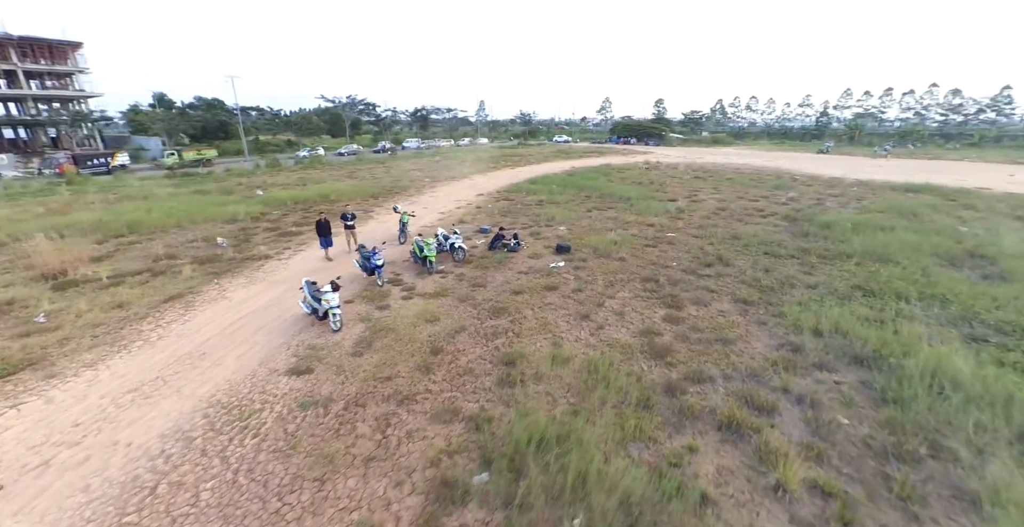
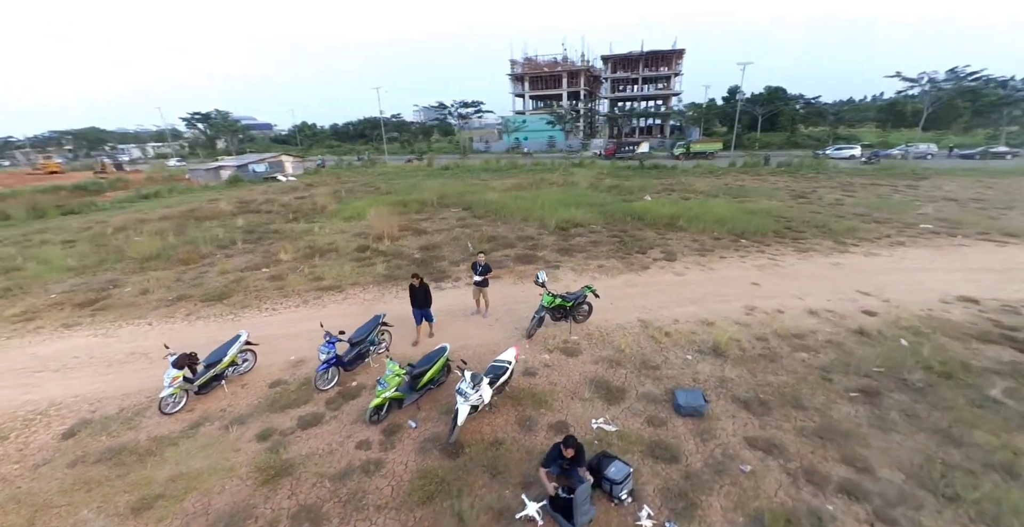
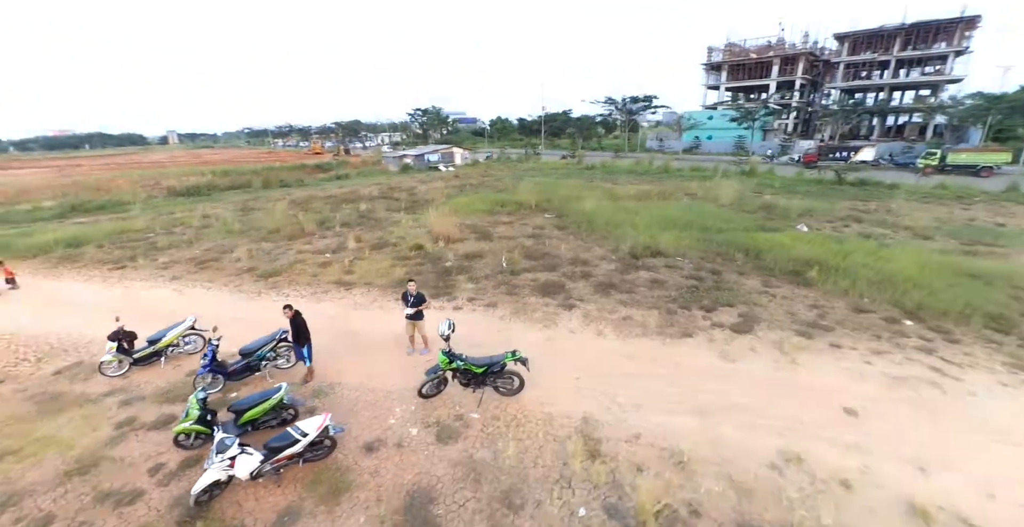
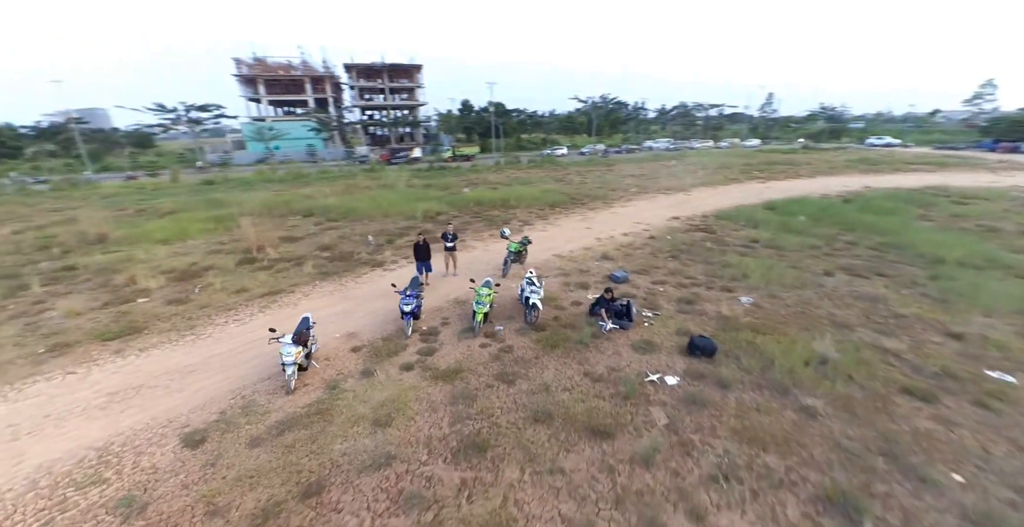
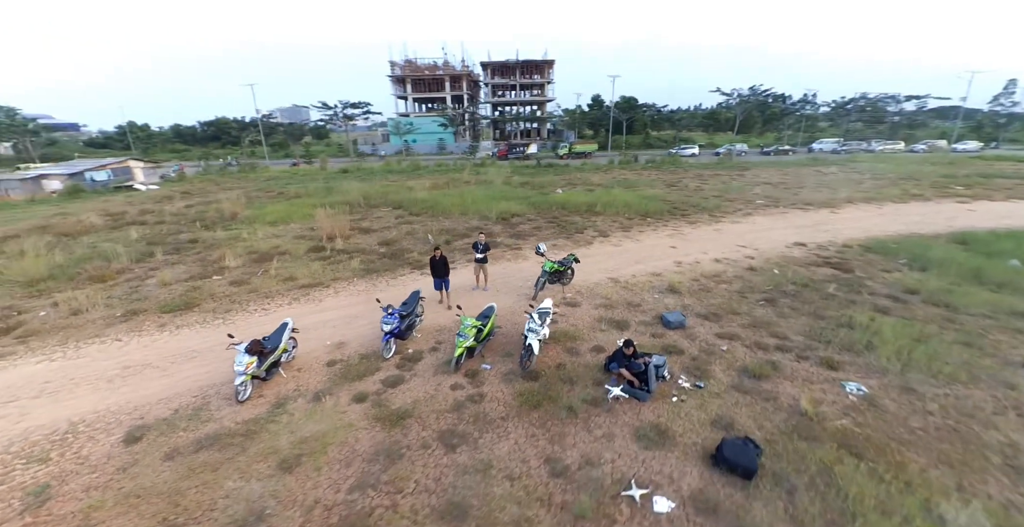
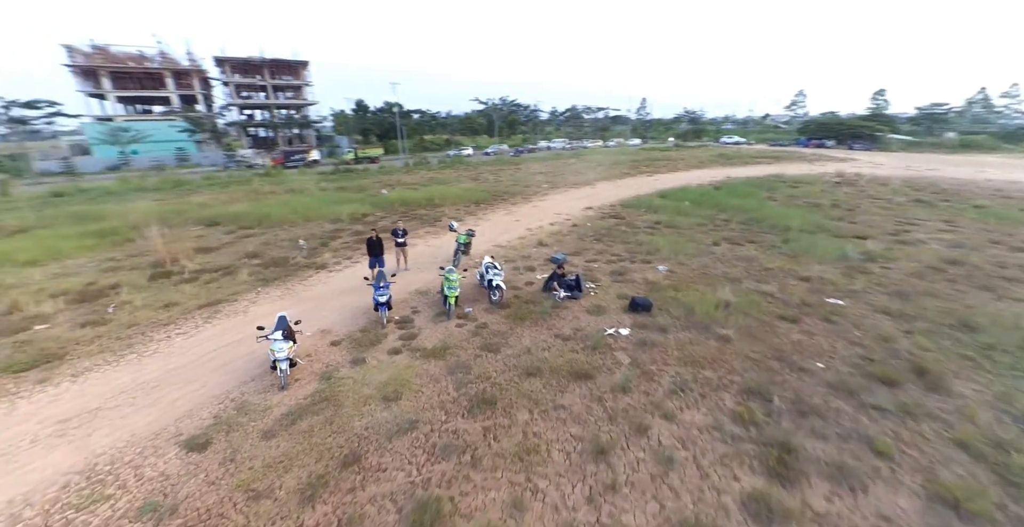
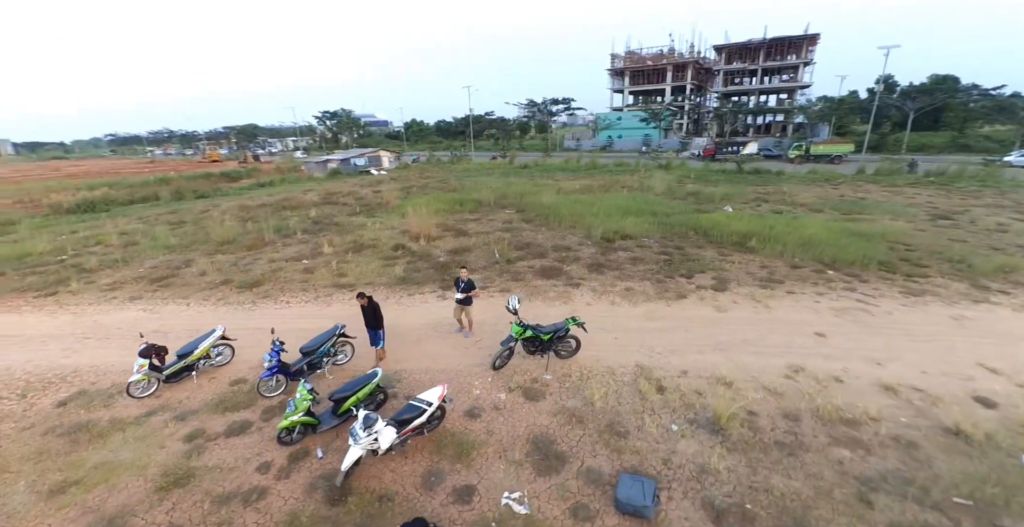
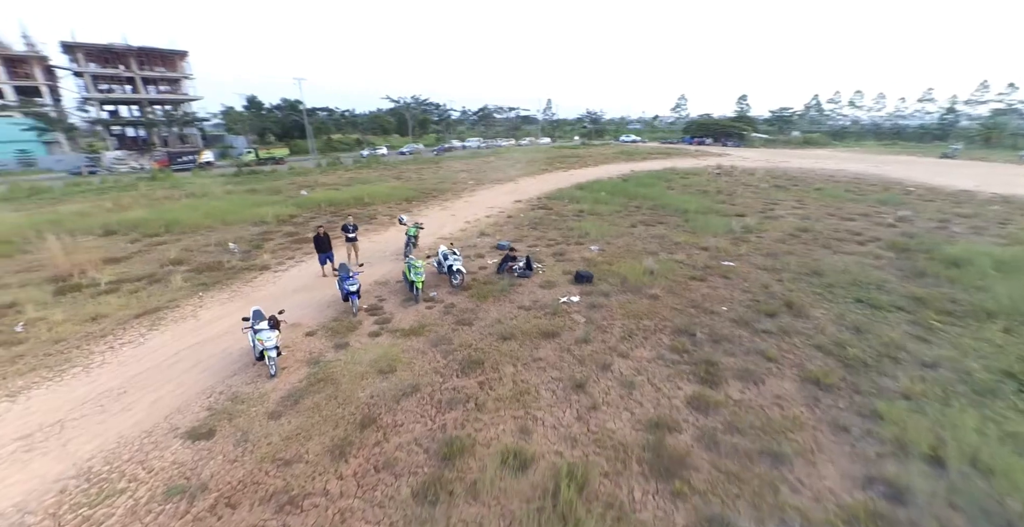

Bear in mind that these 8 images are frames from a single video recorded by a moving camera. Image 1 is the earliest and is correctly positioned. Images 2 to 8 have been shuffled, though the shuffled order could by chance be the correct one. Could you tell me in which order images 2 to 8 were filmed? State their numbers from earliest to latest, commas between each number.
8, 6, 4, 5, 2, 7, 3
